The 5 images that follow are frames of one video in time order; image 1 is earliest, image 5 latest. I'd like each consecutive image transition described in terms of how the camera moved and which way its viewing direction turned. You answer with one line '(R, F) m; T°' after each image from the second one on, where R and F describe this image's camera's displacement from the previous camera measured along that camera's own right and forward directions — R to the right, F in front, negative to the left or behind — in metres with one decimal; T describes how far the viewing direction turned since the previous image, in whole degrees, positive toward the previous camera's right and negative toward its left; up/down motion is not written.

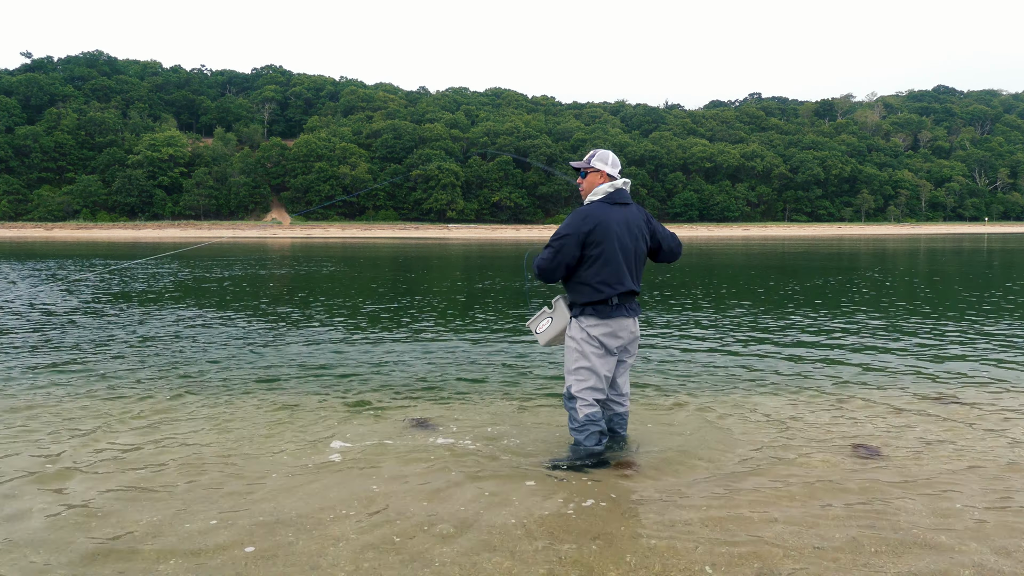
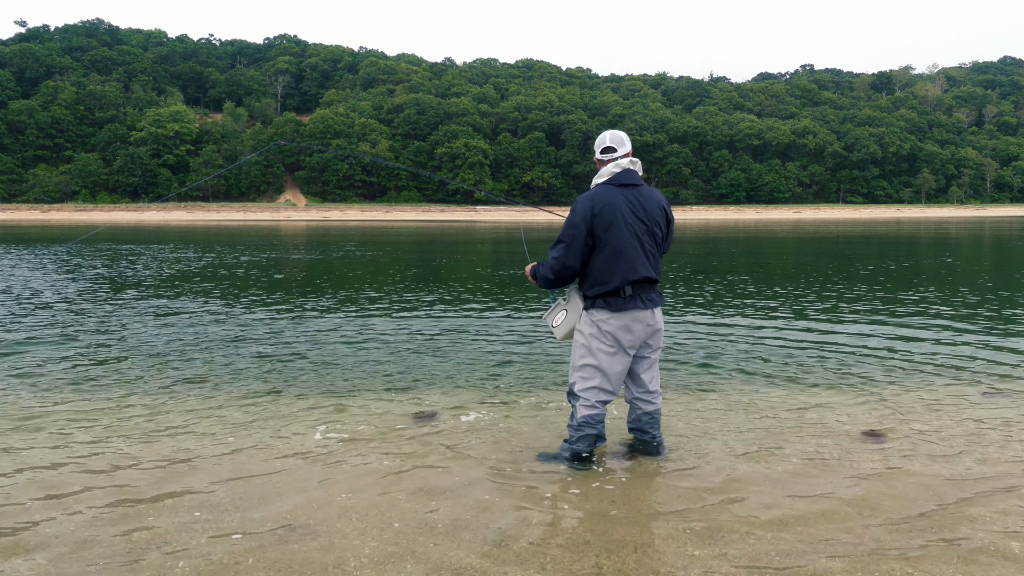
(0.0, +1.1) m; -3°
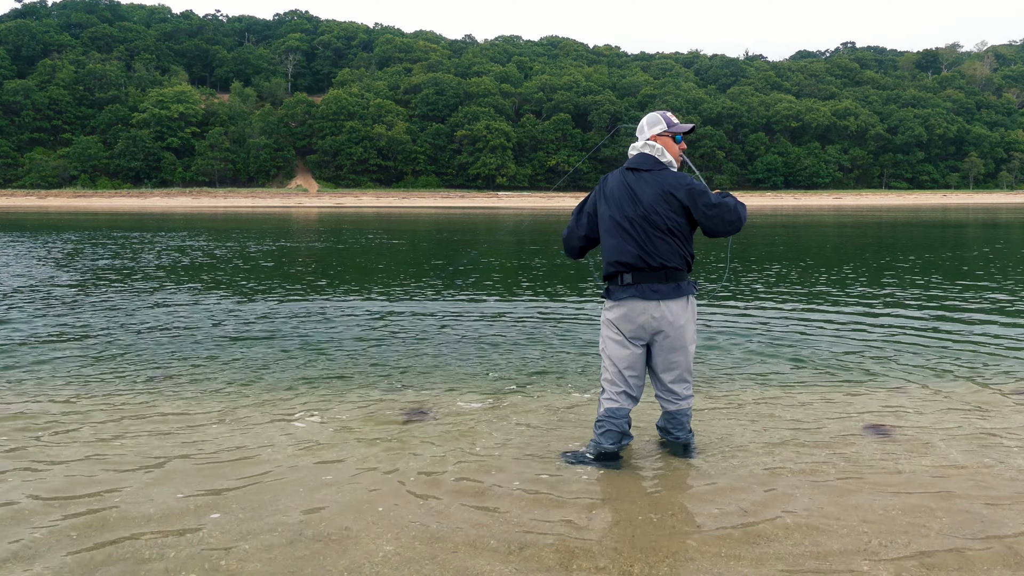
(0.0, +0.8) m; -2°
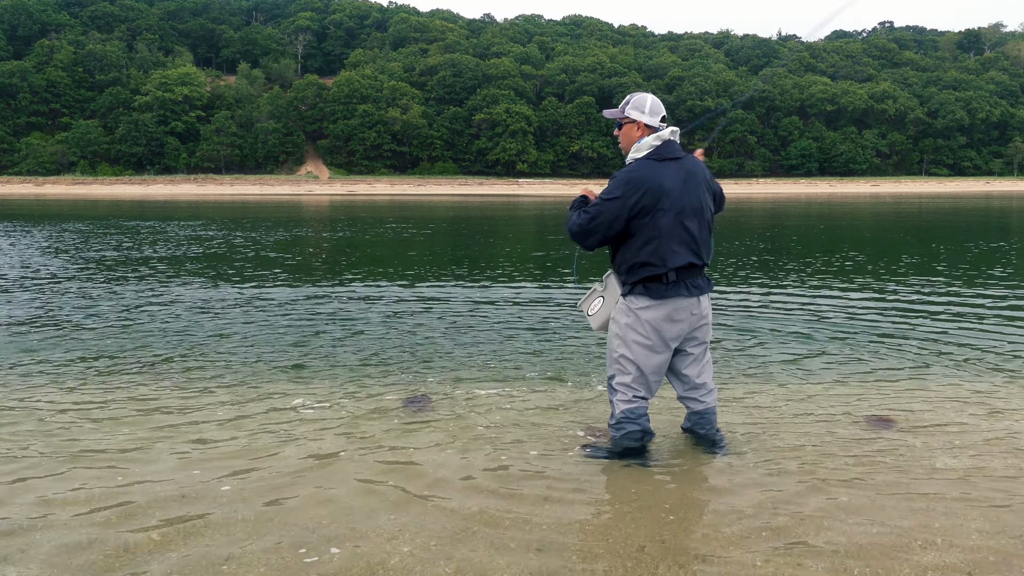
(0.0, +0.7) m; -2°
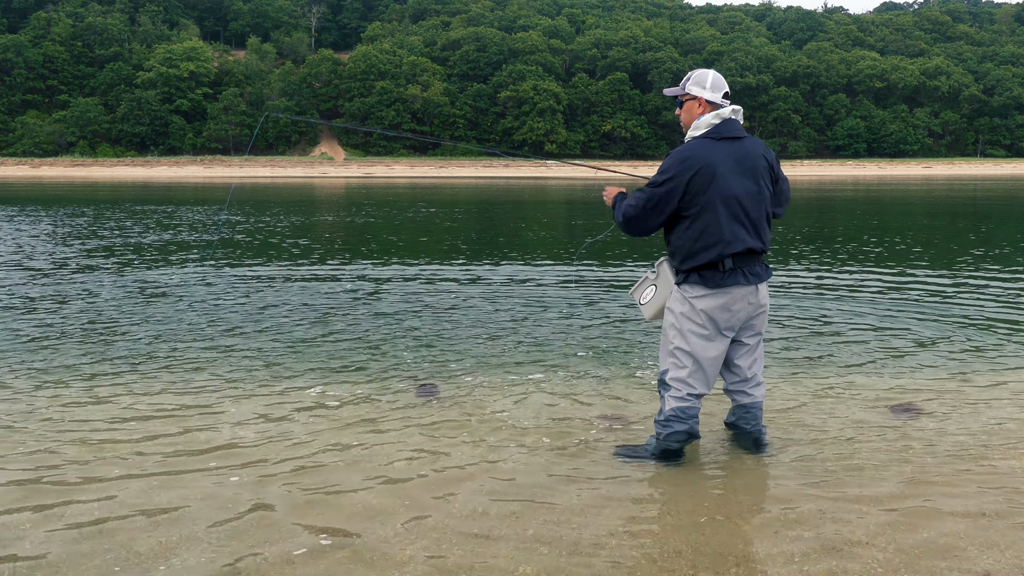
(-0.1, +0.8) m; -2°
